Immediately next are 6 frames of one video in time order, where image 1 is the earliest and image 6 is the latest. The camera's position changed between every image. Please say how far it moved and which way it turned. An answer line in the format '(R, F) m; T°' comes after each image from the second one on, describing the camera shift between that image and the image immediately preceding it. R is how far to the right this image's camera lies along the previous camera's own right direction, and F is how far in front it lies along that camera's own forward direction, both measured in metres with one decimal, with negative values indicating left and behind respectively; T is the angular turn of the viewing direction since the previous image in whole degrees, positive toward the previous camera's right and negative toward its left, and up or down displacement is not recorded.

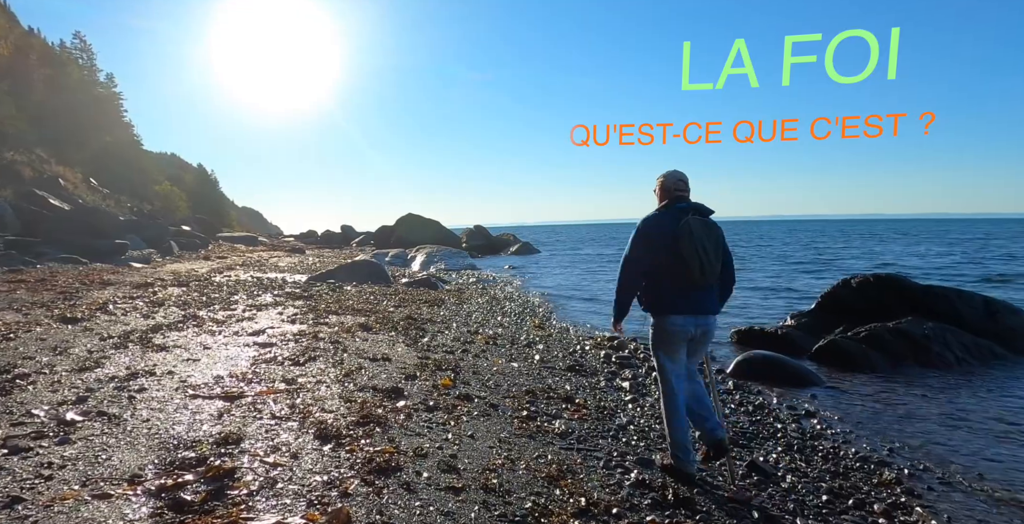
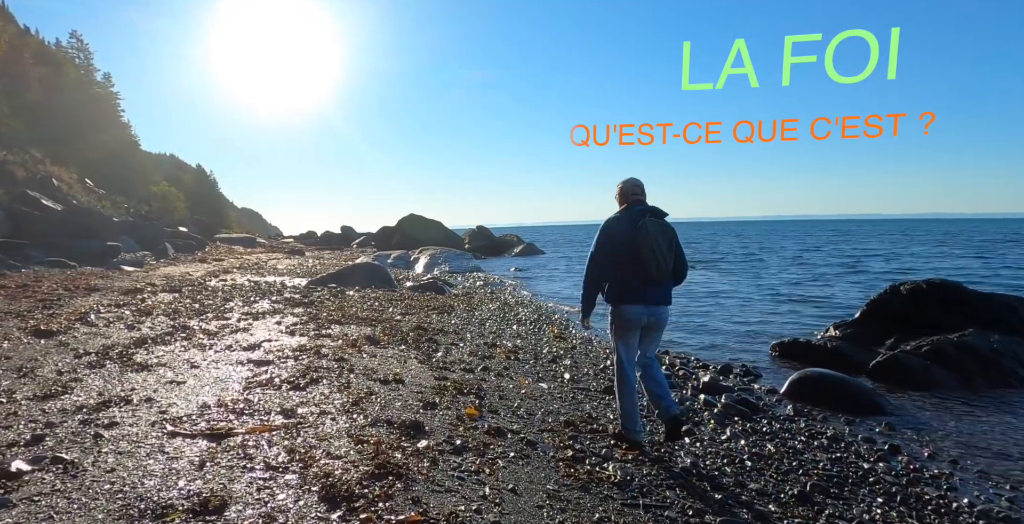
(-0.4, +1.2) m; 0°
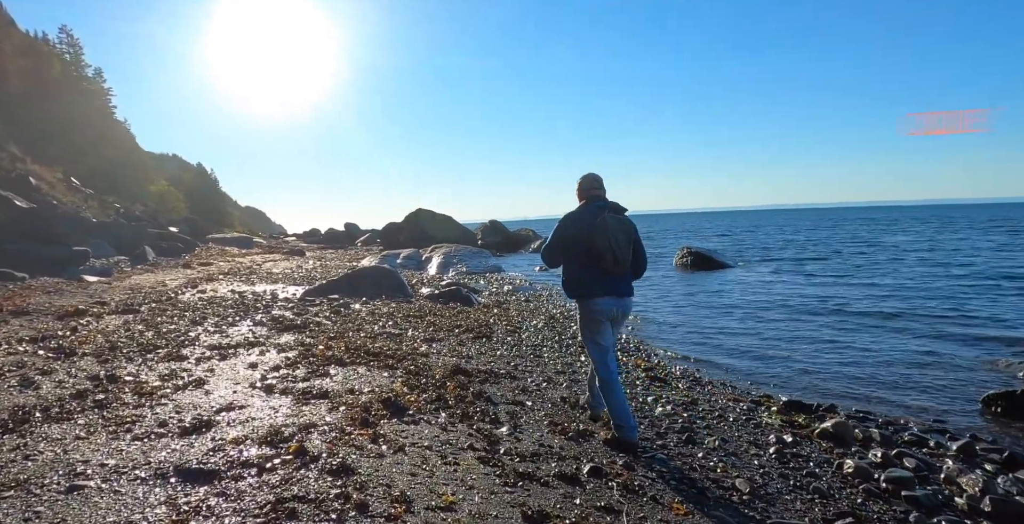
(-1.1, +4.1) m; 0°
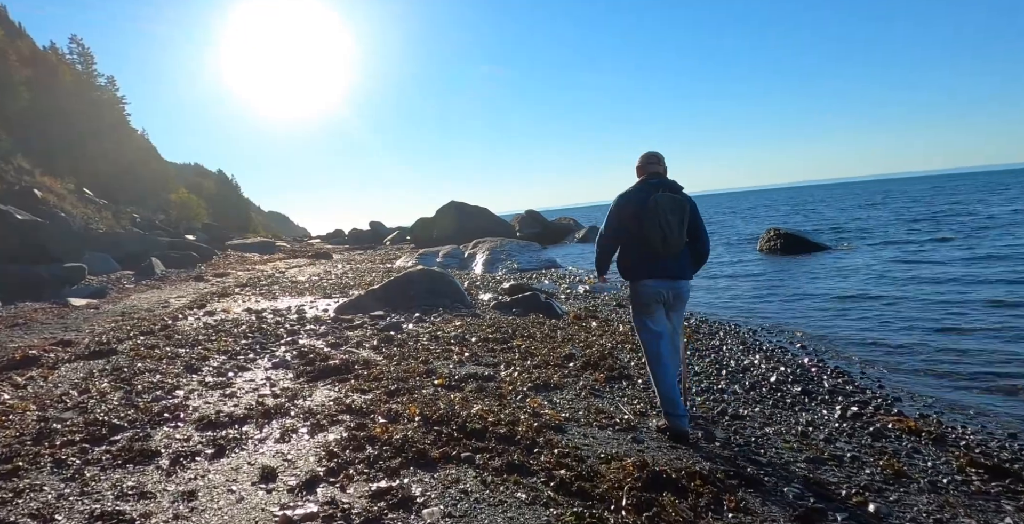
(-1.6, +4.3) m; -2°
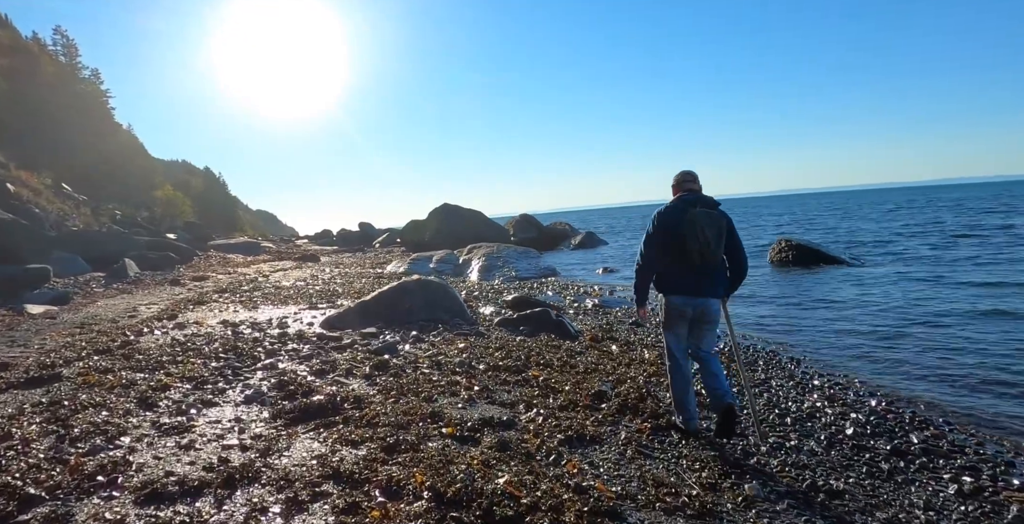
(-0.4, +1.5) m; +1°
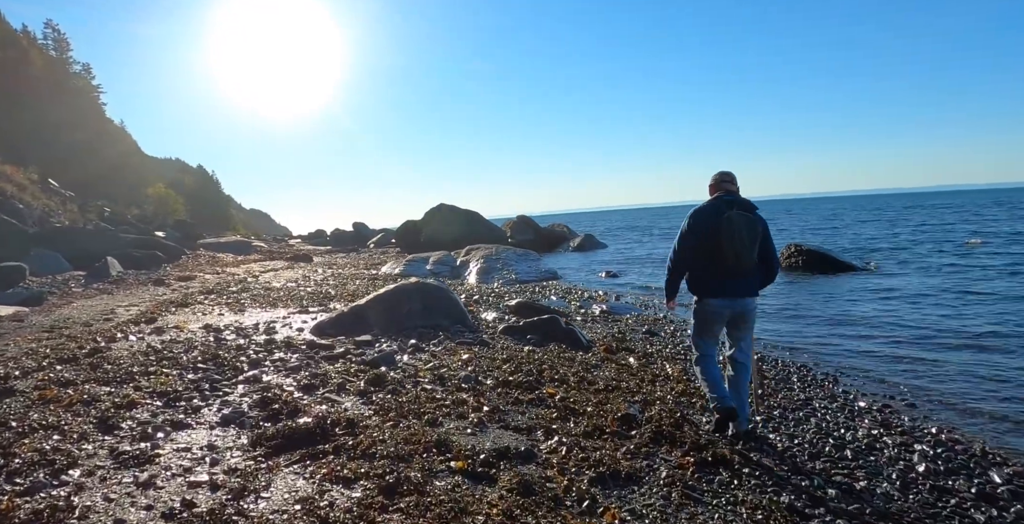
(-0.3, +1.0) m; +1°
